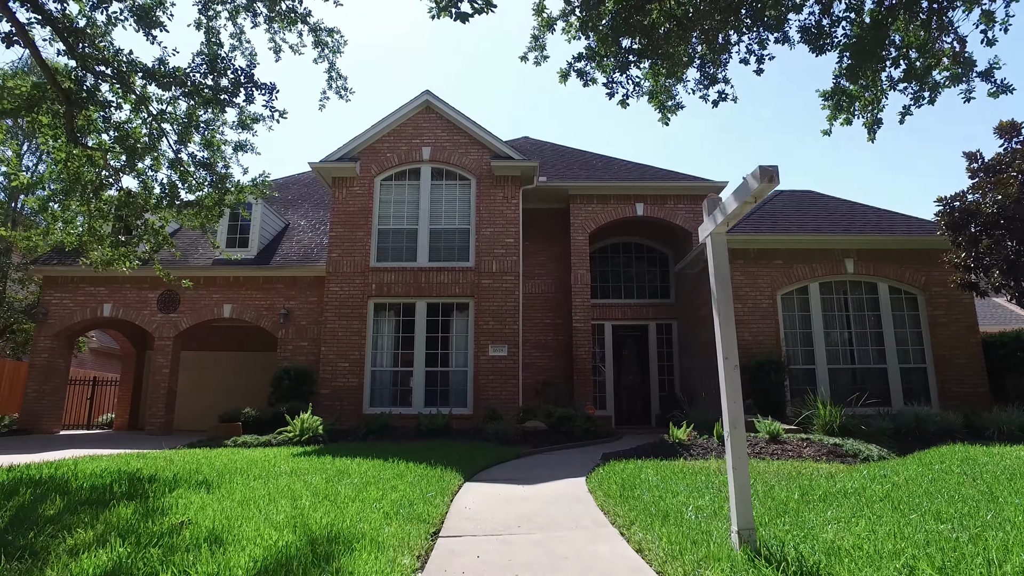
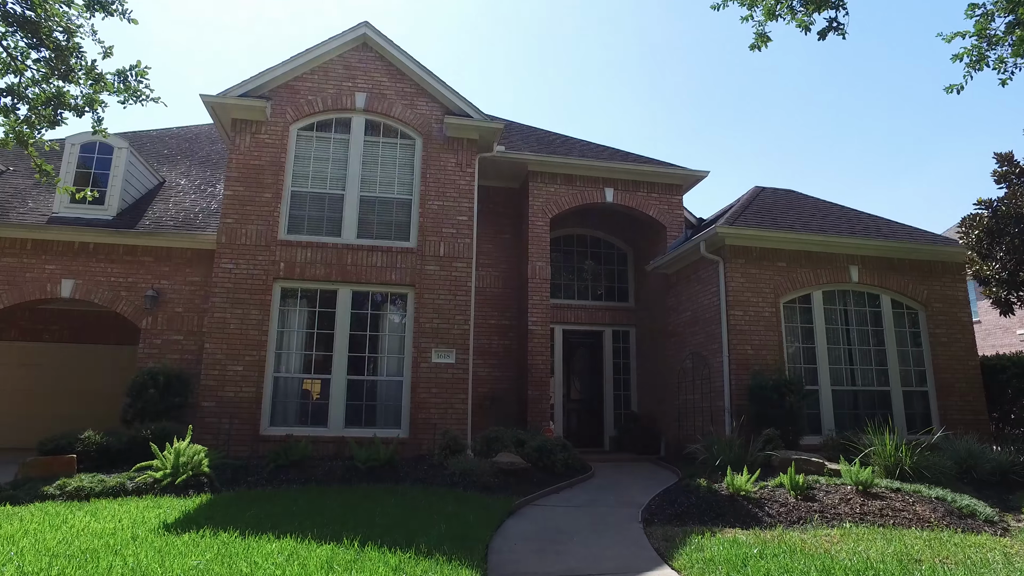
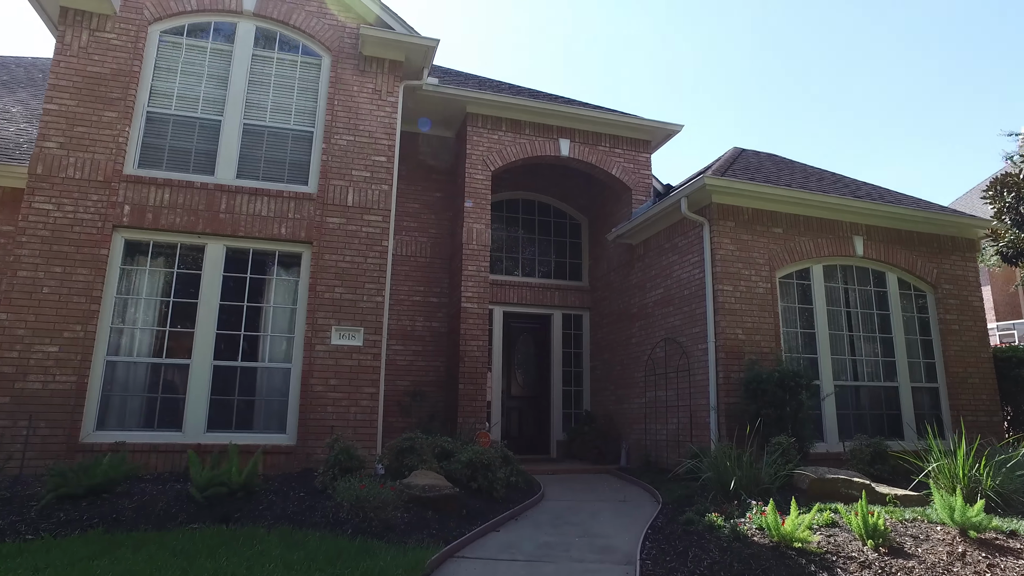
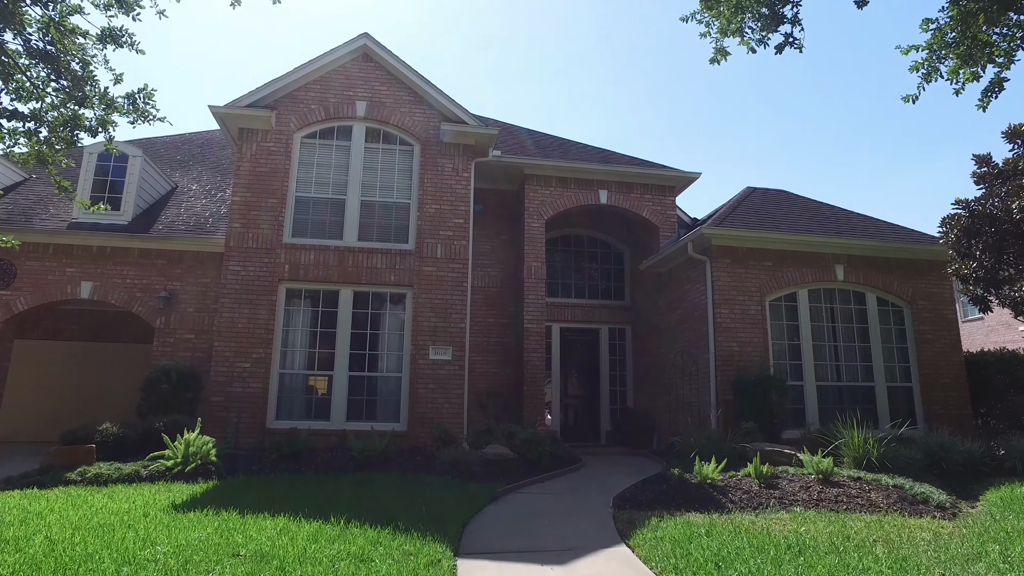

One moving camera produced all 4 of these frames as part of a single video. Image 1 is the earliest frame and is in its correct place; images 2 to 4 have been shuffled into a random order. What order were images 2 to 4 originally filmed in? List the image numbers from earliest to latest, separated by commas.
4, 2, 3
